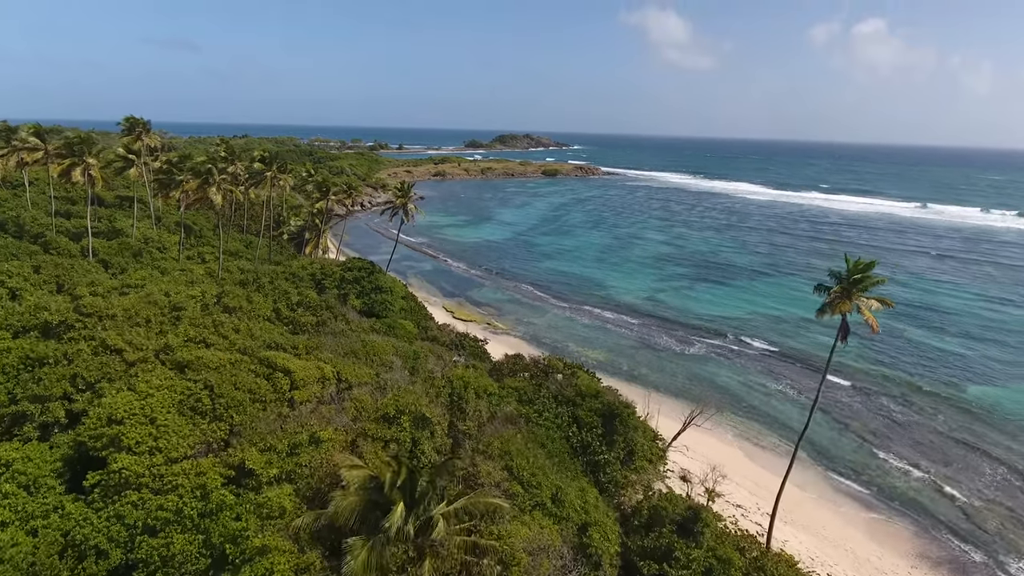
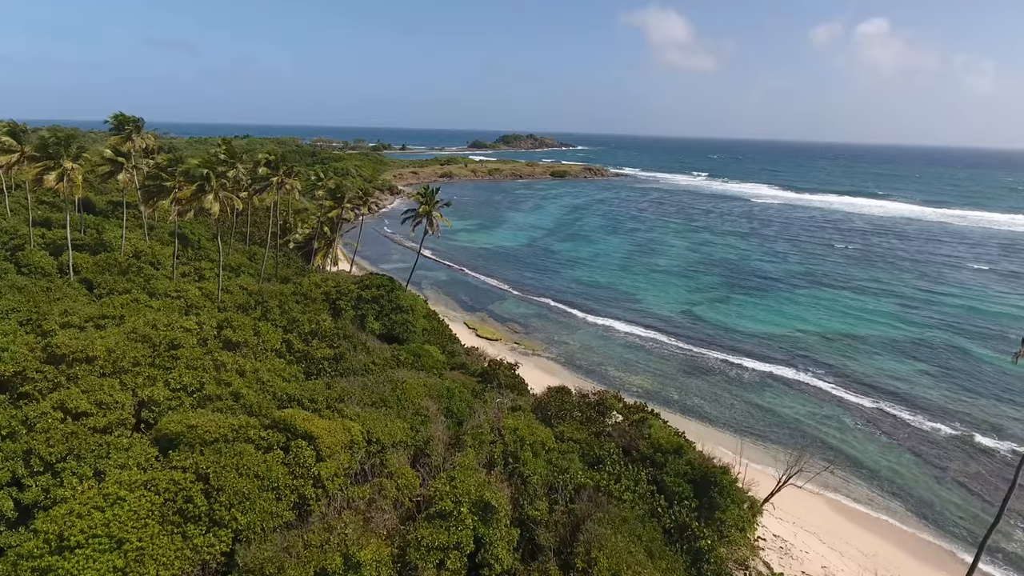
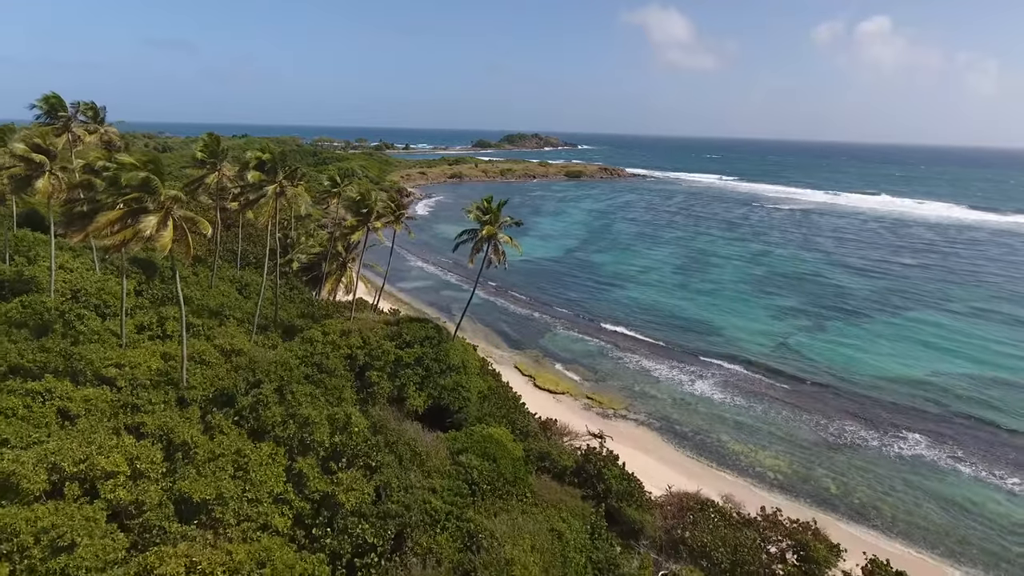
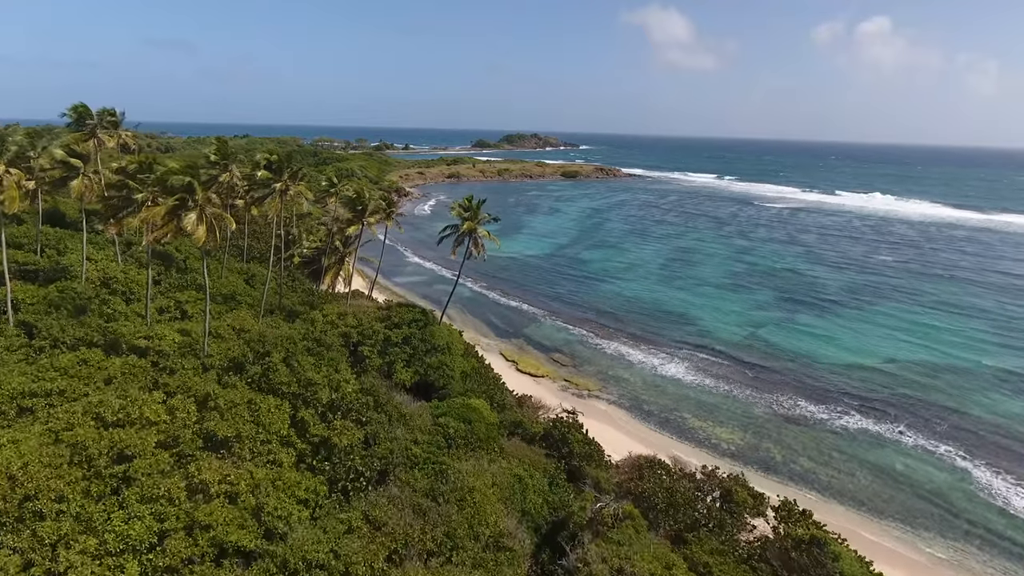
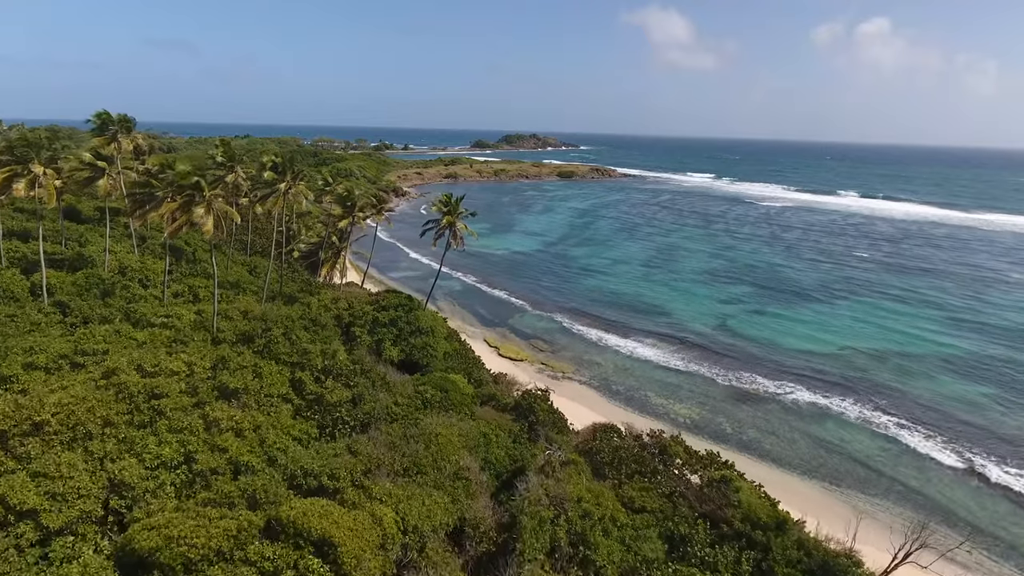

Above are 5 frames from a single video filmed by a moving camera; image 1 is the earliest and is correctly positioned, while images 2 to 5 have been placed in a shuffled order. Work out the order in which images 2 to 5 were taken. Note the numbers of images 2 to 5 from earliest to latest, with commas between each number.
2, 5, 4, 3
